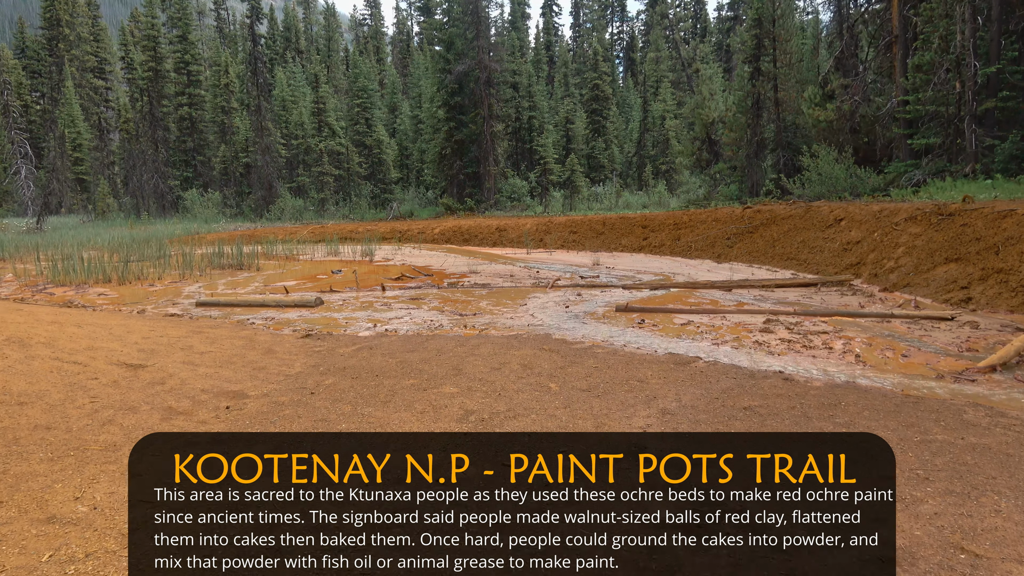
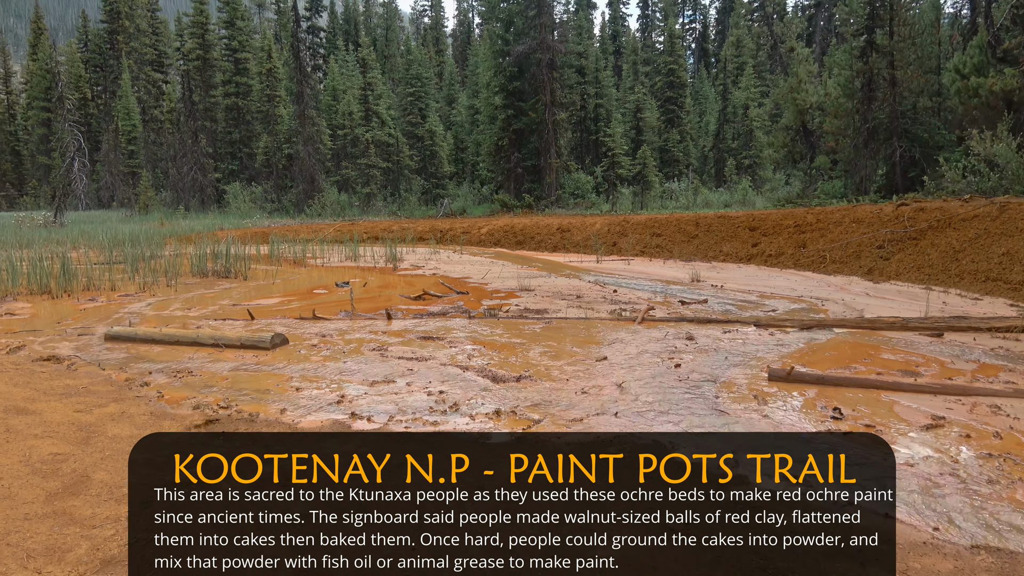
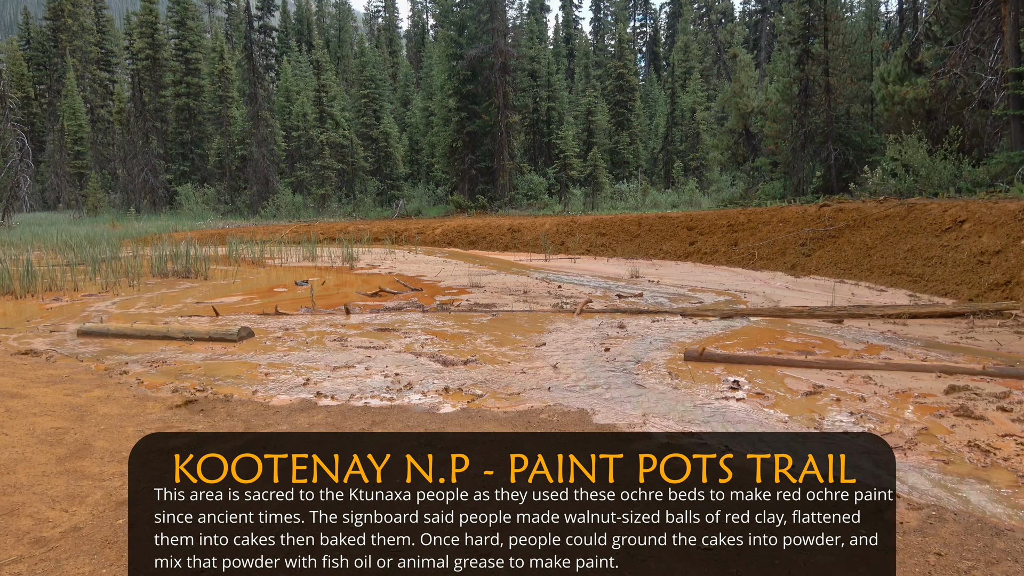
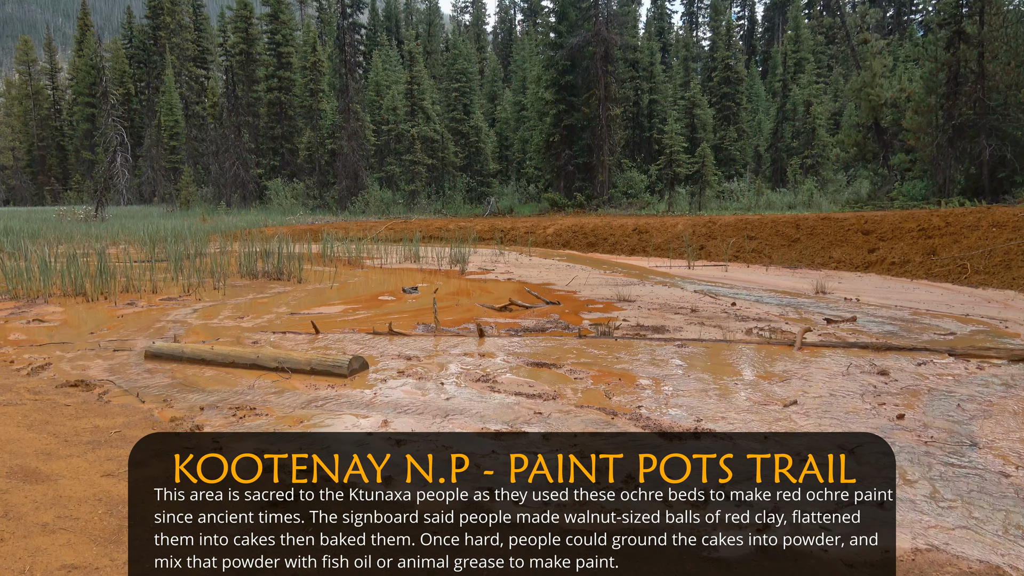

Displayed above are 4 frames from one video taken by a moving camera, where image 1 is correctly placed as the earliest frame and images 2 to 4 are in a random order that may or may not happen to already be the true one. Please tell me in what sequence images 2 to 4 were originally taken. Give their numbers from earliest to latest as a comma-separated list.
3, 2, 4
